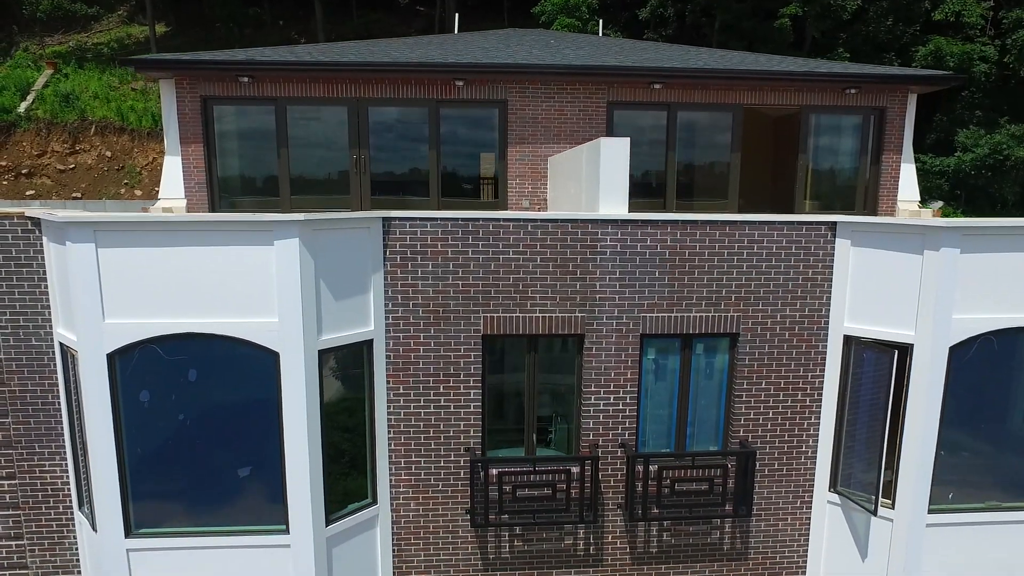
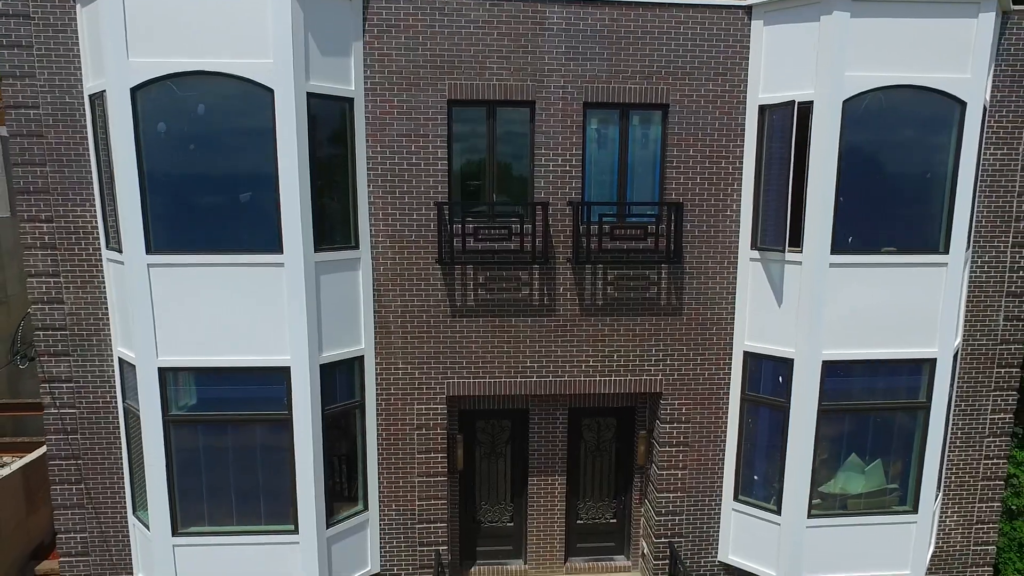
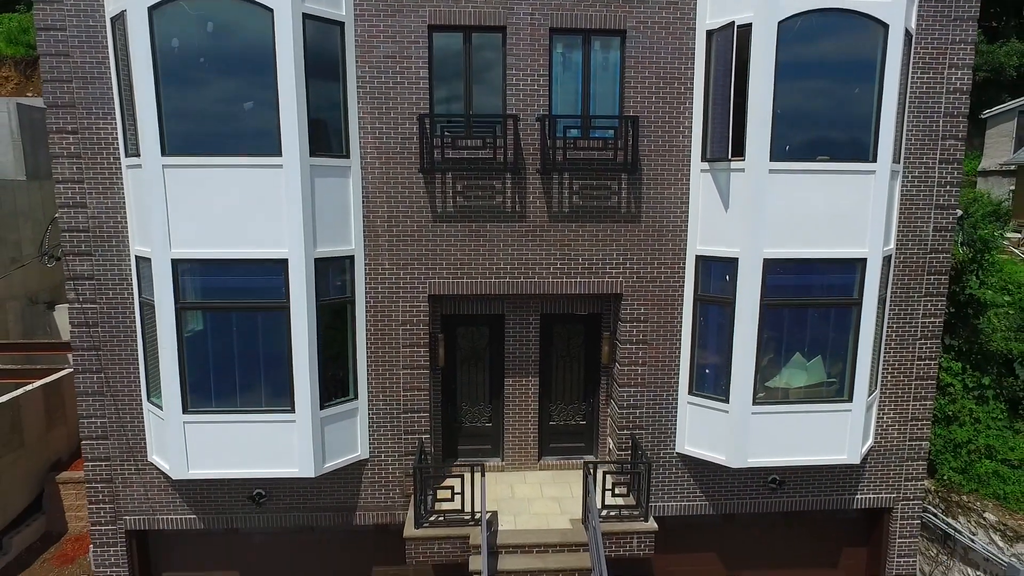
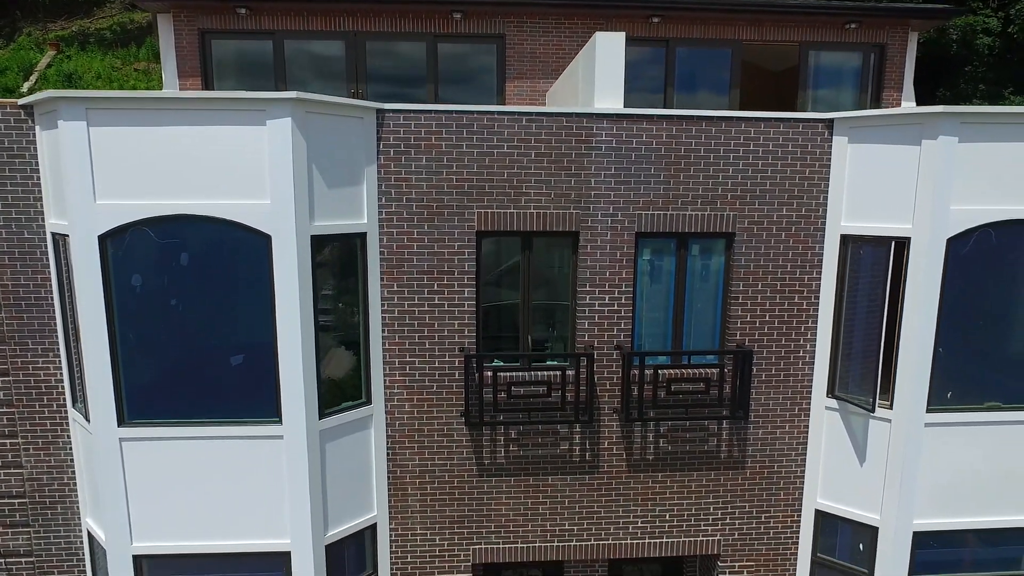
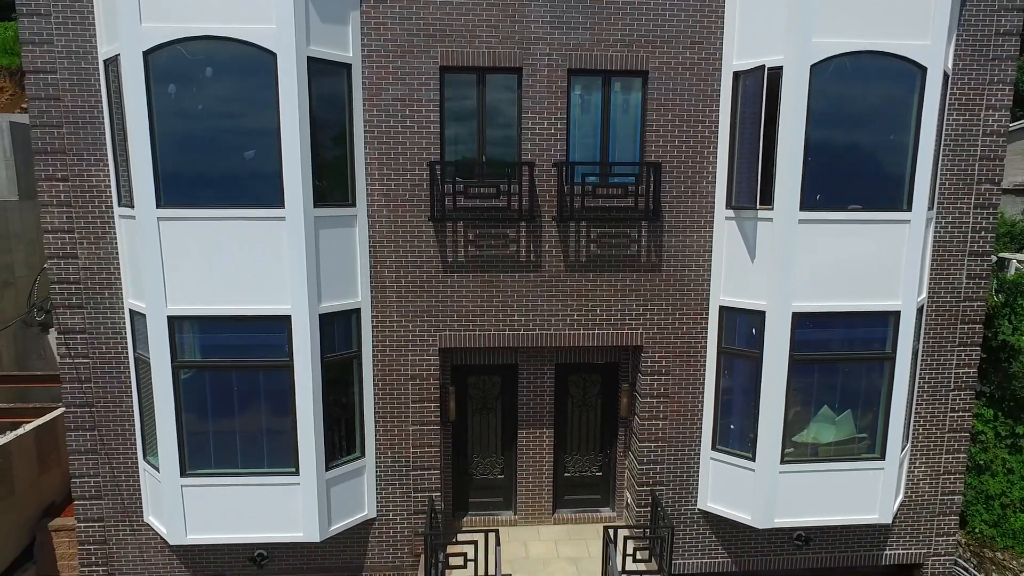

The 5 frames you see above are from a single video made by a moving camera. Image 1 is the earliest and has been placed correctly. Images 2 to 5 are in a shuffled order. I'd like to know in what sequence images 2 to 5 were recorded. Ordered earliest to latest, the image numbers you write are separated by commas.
4, 2, 5, 3
